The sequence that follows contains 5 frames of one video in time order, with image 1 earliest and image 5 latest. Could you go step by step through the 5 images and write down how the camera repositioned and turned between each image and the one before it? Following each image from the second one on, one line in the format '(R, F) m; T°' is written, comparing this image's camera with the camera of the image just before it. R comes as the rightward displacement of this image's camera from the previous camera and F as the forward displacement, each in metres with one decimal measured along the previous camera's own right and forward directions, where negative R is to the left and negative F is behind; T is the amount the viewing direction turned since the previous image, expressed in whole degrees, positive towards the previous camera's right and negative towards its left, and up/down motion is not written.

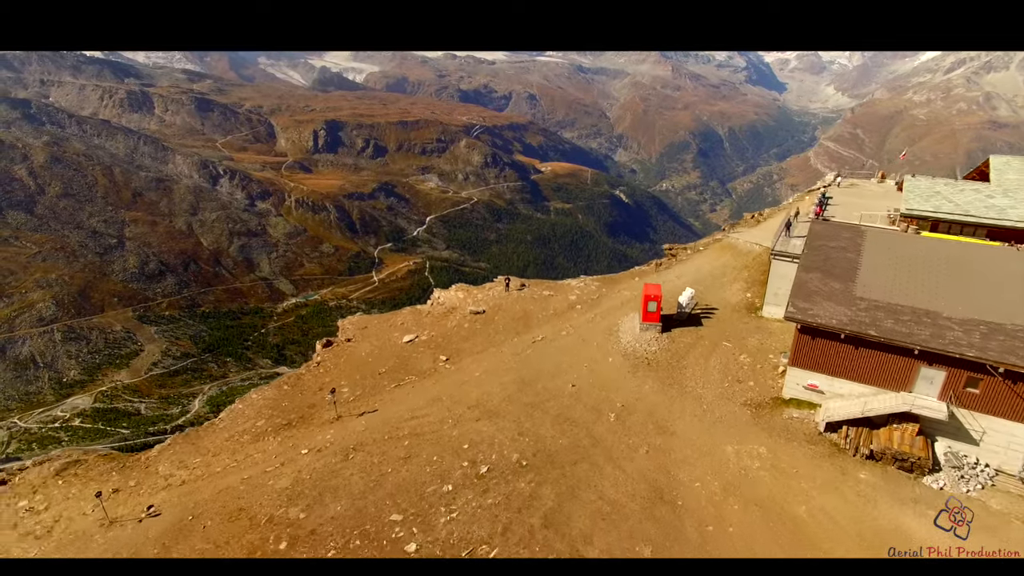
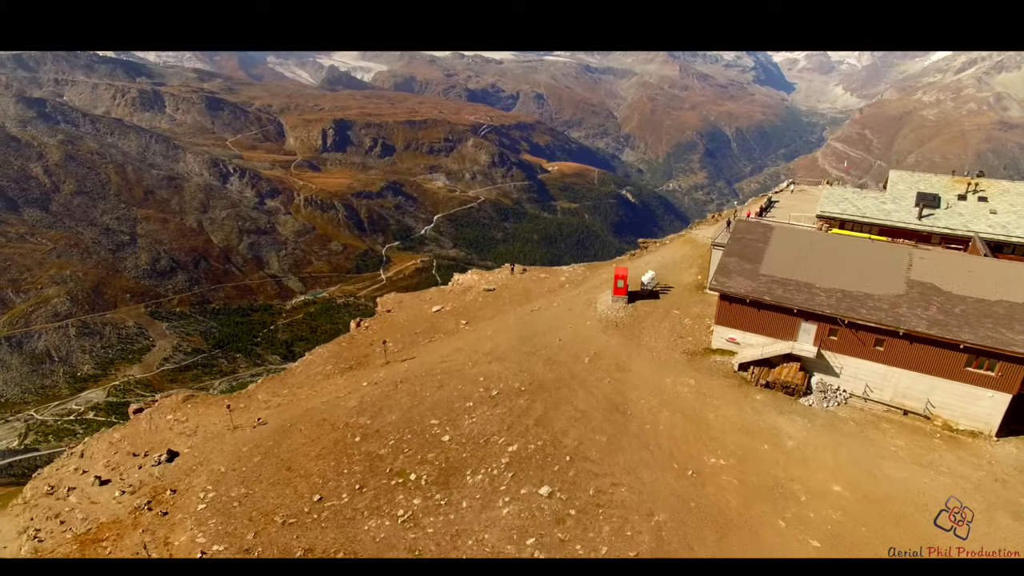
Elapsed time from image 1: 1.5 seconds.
(0.0, -1.2) m; -1°
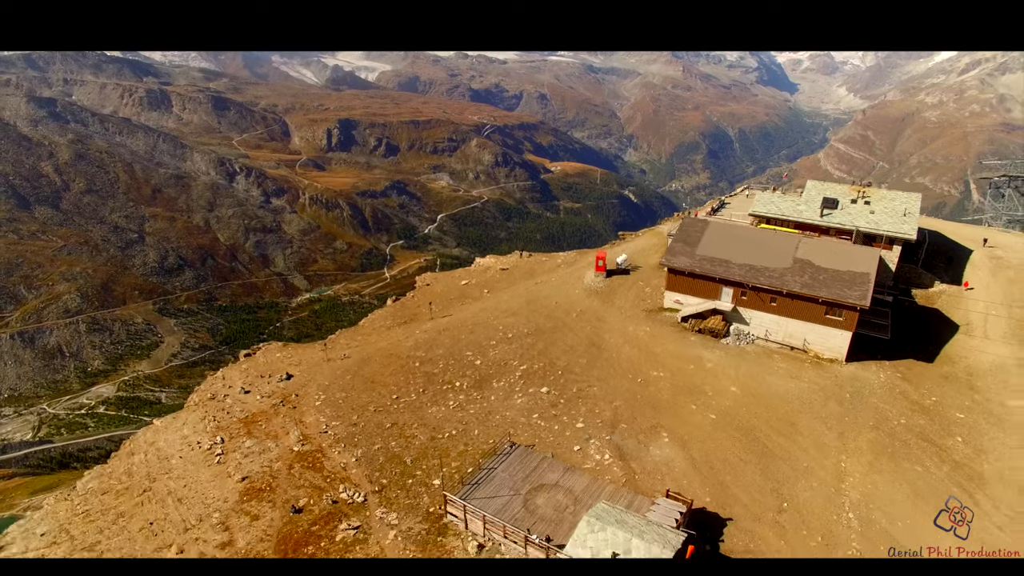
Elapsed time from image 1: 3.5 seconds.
(-0.1, -1.8) m; 0°
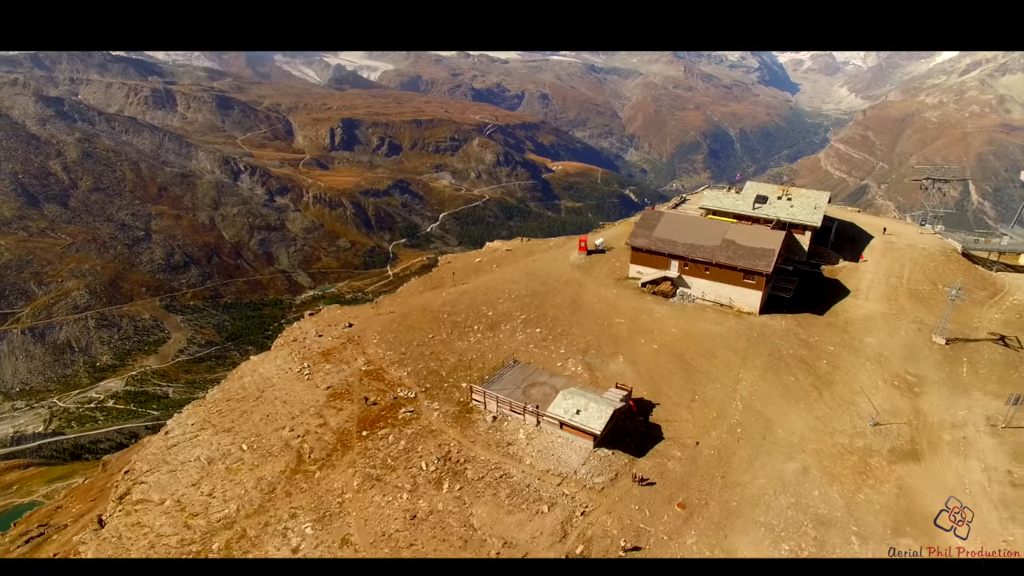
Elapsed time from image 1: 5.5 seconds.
(0.0, -2.0) m; 0°
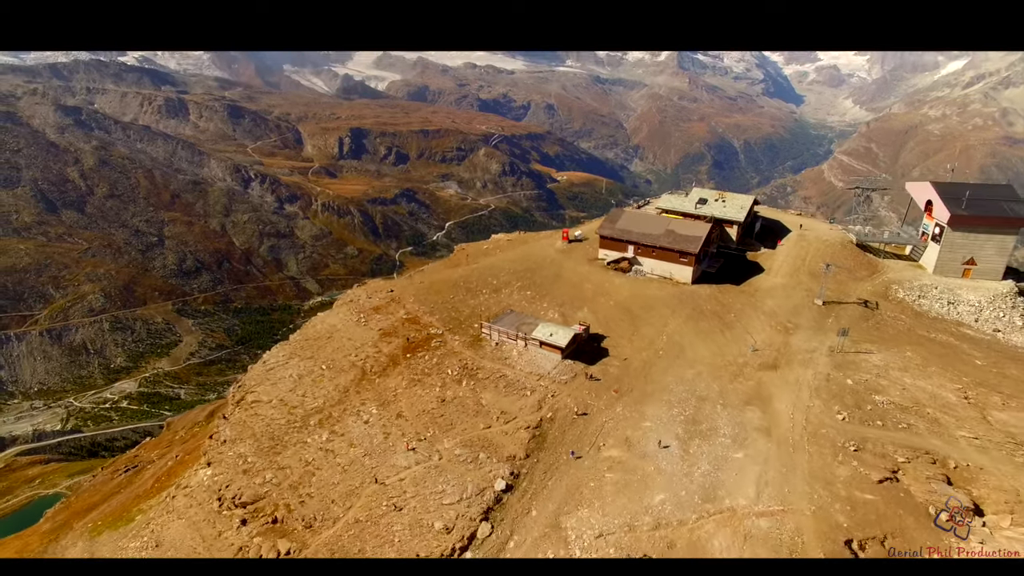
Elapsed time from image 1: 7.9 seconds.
(+0.1, -2.8) m; 0°
